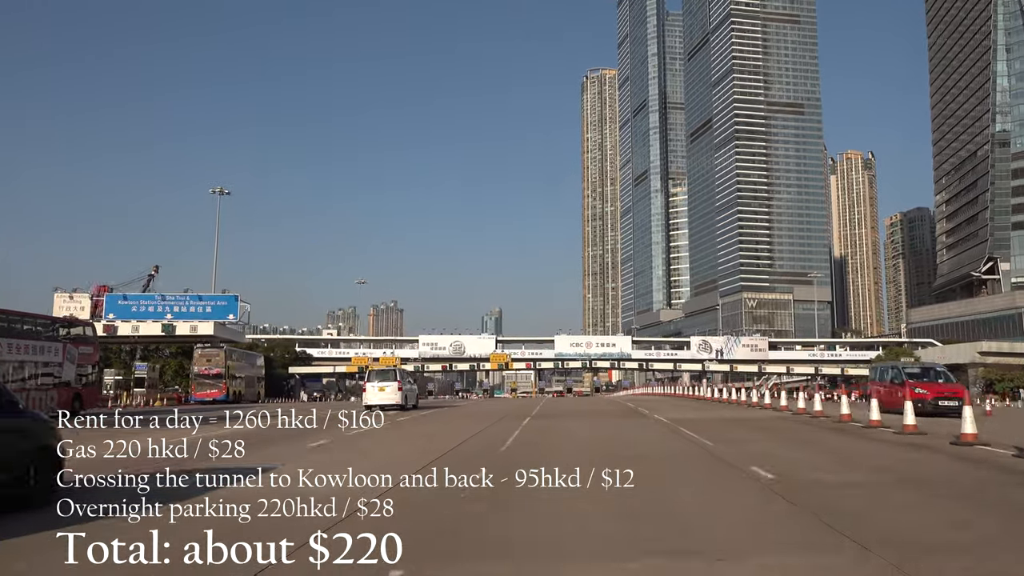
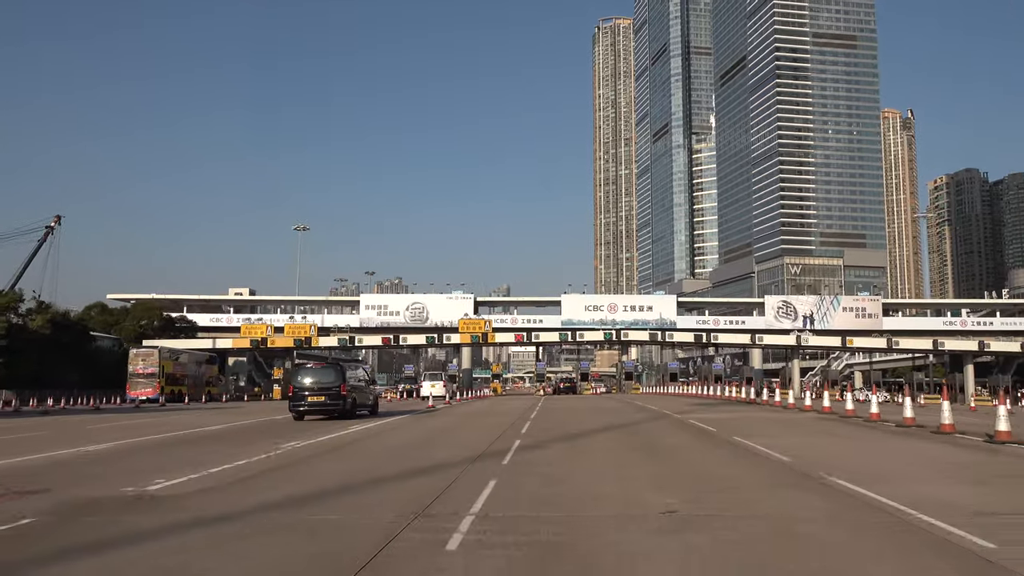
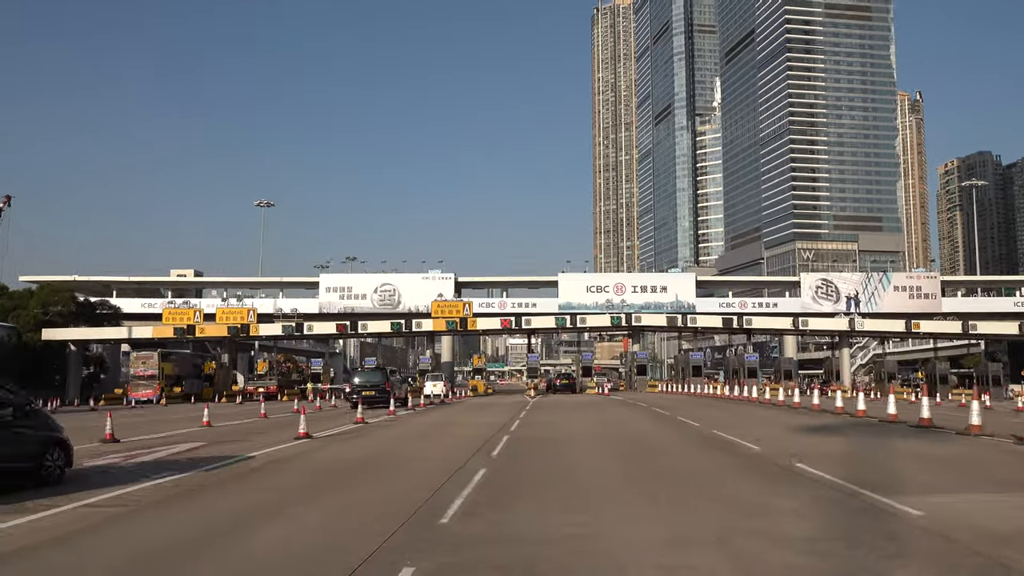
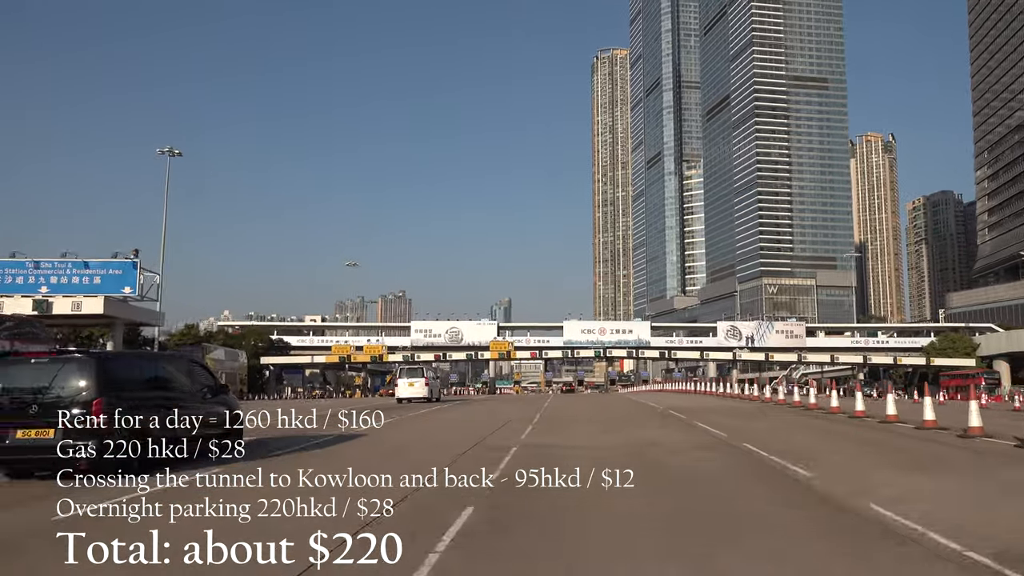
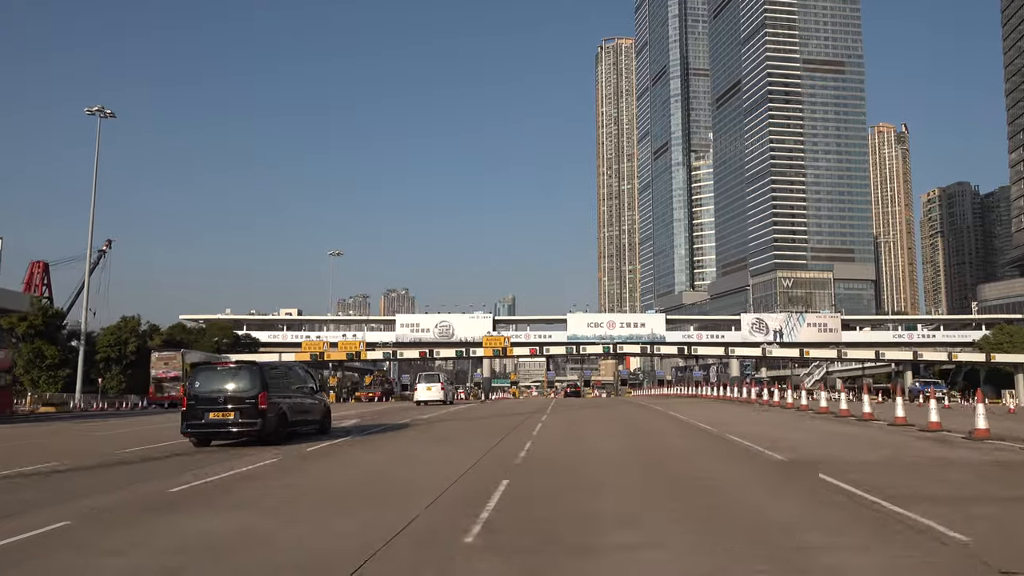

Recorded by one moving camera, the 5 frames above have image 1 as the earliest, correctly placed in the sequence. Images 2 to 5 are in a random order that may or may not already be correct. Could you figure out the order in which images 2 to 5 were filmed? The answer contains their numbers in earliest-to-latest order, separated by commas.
4, 5, 2, 3
